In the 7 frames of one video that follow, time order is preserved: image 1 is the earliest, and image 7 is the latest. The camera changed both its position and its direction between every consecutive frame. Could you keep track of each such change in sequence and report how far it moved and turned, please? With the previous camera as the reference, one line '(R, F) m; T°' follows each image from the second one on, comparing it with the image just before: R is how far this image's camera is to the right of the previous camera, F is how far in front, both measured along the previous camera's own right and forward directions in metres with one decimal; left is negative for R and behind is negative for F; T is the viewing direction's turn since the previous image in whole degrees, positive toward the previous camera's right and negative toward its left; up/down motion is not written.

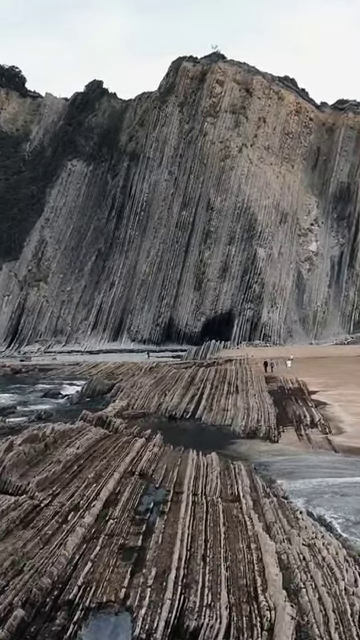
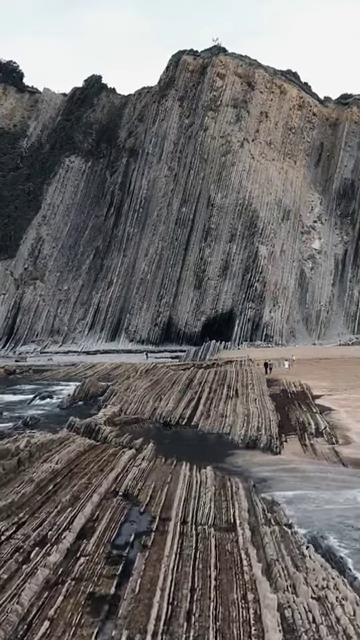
(+0.2, +1.2) m; 0°
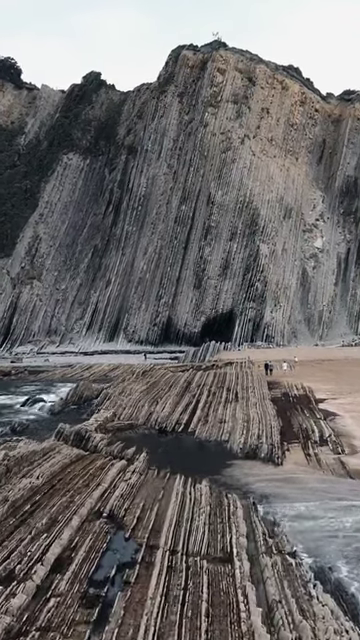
(+0.1, +0.9) m; 0°
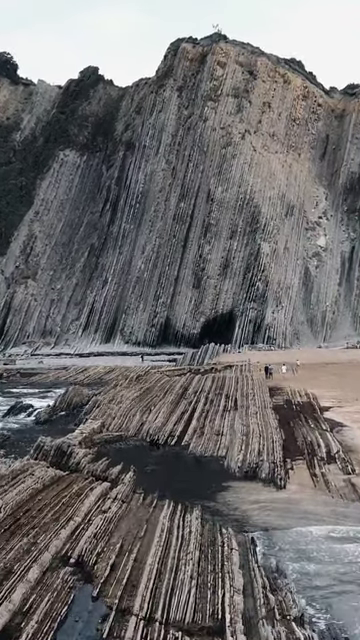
(+0.2, +1.4) m; 0°
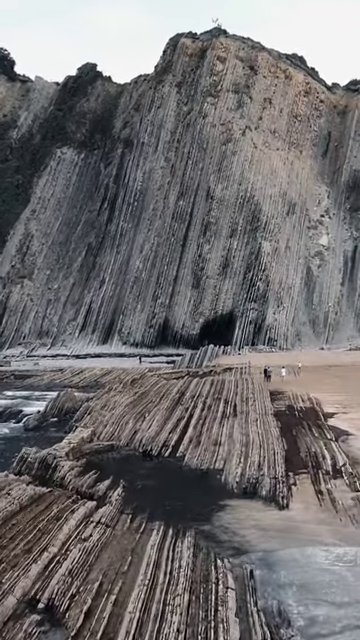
(+0.1, +1.0) m; 0°
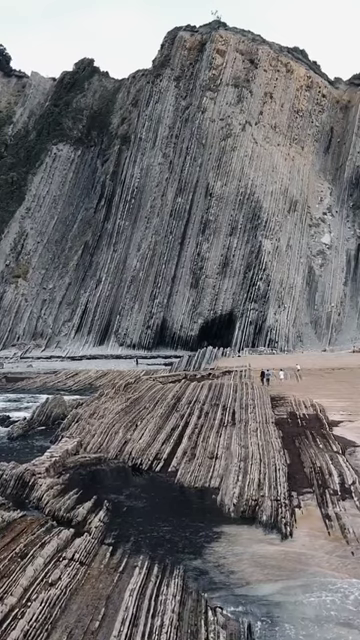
(+0.2, +1.2) m; 0°
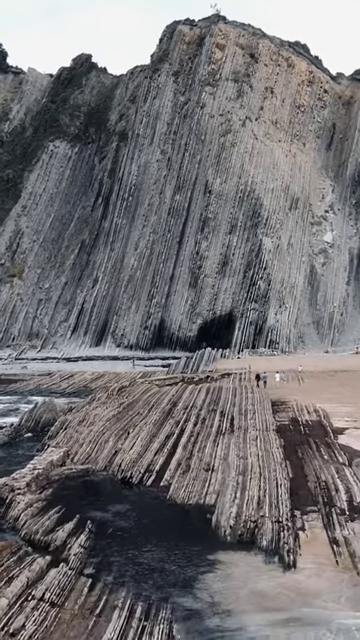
(+0.1, +1.0) m; 0°
